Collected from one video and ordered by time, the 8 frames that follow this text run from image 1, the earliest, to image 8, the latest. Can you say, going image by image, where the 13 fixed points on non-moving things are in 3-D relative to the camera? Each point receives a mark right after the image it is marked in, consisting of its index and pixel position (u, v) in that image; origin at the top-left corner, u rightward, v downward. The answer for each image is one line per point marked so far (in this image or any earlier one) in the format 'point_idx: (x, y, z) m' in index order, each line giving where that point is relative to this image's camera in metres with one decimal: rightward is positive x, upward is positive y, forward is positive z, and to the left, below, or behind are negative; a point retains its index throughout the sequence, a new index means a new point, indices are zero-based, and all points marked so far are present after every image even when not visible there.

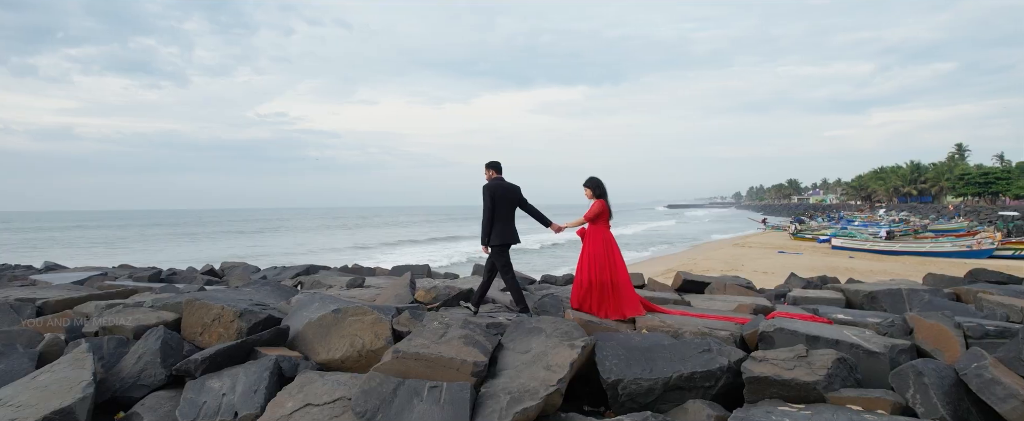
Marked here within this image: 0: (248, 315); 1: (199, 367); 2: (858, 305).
0: (-2.6, -1.0, +4.9) m
1: (-2.5, -1.3, +4.1) m
2: (+4.5, -1.2, +6.5) m
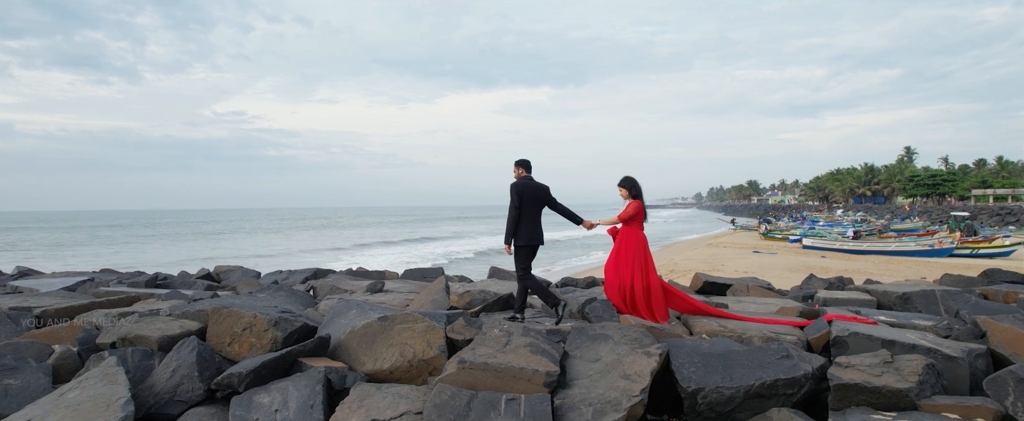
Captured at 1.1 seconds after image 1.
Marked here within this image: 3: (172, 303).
0: (-2.1, -1.1, +4.7) m
1: (-2.0, -1.3, +3.8) m
2: (+4.9, -1.3, +6.5) m
3: (-4.1, -1.1, +6.1) m
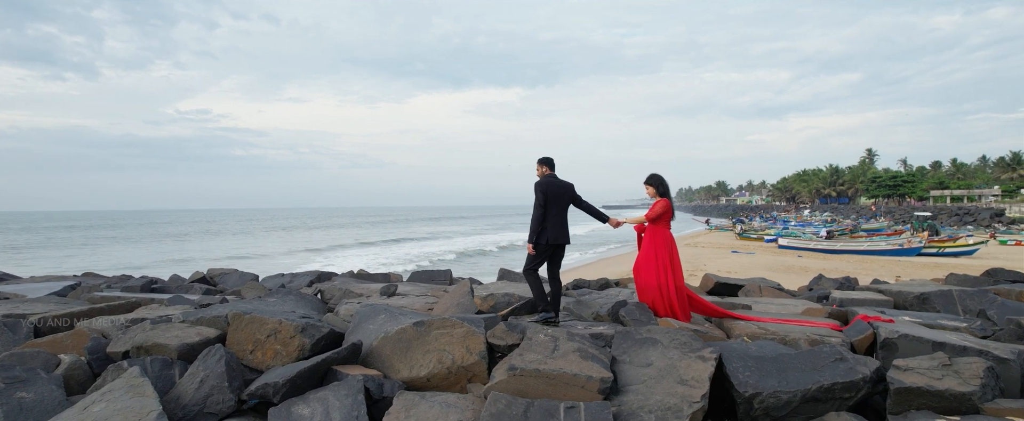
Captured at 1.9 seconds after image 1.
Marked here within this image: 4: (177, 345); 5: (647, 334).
0: (-1.8, -1.1, +4.5) m
1: (-1.7, -1.3, +3.6) m
2: (+5.2, -1.3, +6.6) m
3: (-3.9, -1.2, +5.8) m
4: (-2.9, -1.2, +4.3) m
5: (+1.1, -1.0, +3.9) m
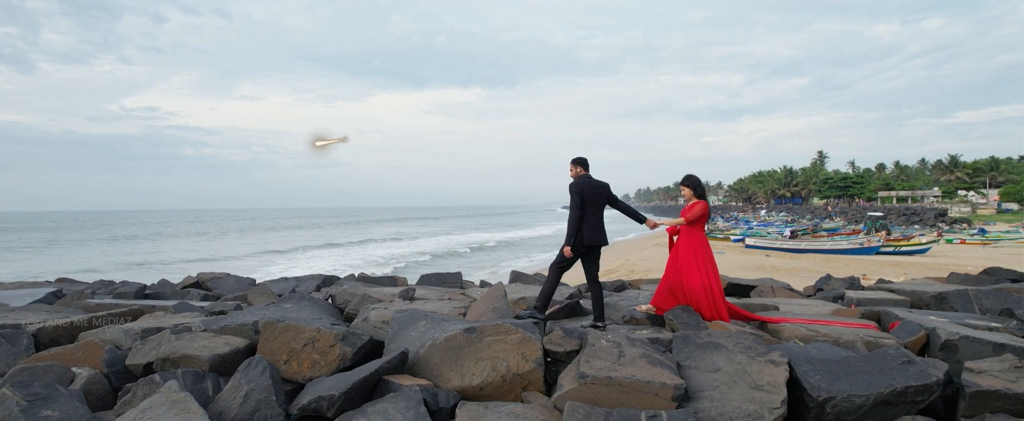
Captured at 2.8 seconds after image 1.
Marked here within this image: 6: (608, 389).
0: (-1.4, -1.1, +4.2) m
1: (-1.2, -1.3, +3.4) m
2: (+5.5, -1.3, +6.7) m
3: (-3.5, -1.2, +5.5) m
4: (-2.5, -1.2, +4.1) m
5: (+1.5, -1.0, +3.8) m
6: (+0.6, -1.2, +3.3) m
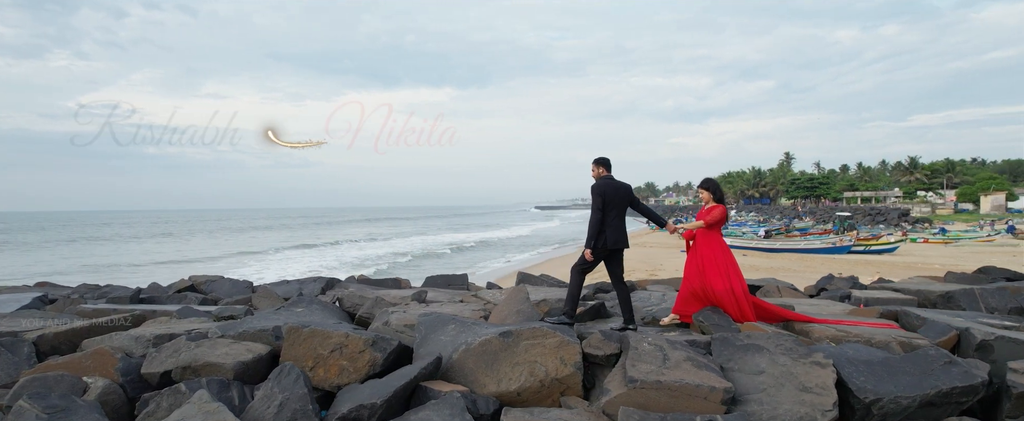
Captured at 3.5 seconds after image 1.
0: (-1.1, -1.1, +4.1) m
1: (-0.9, -1.3, +3.3) m
2: (+5.7, -1.3, +6.8) m
3: (-3.3, -1.2, +5.3) m
4: (-2.2, -1.2, +3.9) m
5: (+1.8, -1.0, +3.8) m
6: (+0.9, -1.2, +3.2) m
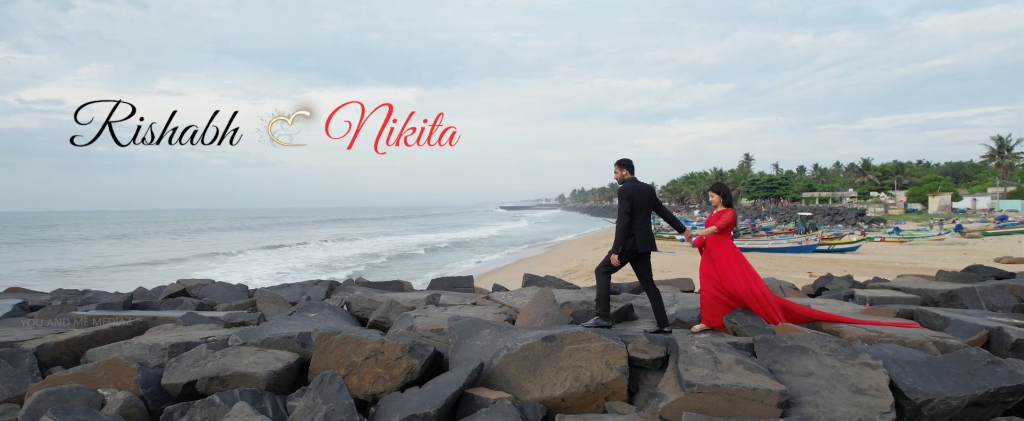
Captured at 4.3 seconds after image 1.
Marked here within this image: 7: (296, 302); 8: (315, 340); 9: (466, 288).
0: (-0.8, -1.1, +4.0) m
1: (-0.5, -1.3, +3.1) m
2: (+5.9, -1.3, +7.0) m
3: (-3.0, -1.2, +5.1) m
4: (-1.9, -1.2, +3.7) m
5: (+2.1, -1.0, +3.8) m
6: (+1.3, -1.2, +3.2) m
7: (-2.9, -1.2, +6.8) m
8: (-1.6, -1.1, +4.1) m
9: (-0.8, -1.3, +8.4) m
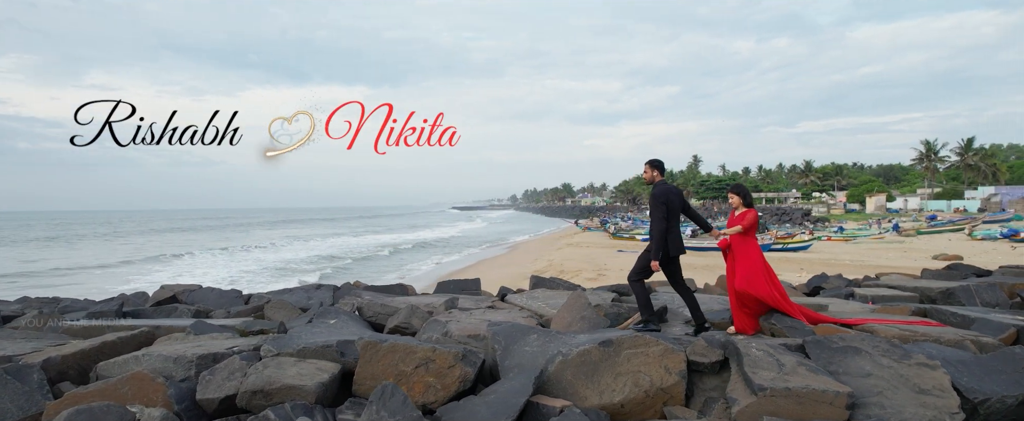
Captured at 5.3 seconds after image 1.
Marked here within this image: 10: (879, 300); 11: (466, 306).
0: (-0.4, -1.1, +3.9) m
1: (-0.1, -1.4, +3.0) m
2: (+6.1, -1.3, +7.3) m
3: (-2.6, -1.2, +4.8) m
4: (-1.4, -1.2, +3.5) m
5: (+2.6, -1.0, +3.9) m
6: (+1.8, -1.2, +3.2) m
7: (-2.7, -1.3, +6.5) m
8: (-1.2, -1.1, +3.9) m
9: (-0.6, -1.3, +8.2) m
10: (+5.4, -1.3, +7.3) m
11: (-0.6, -1.2, +6.4) m
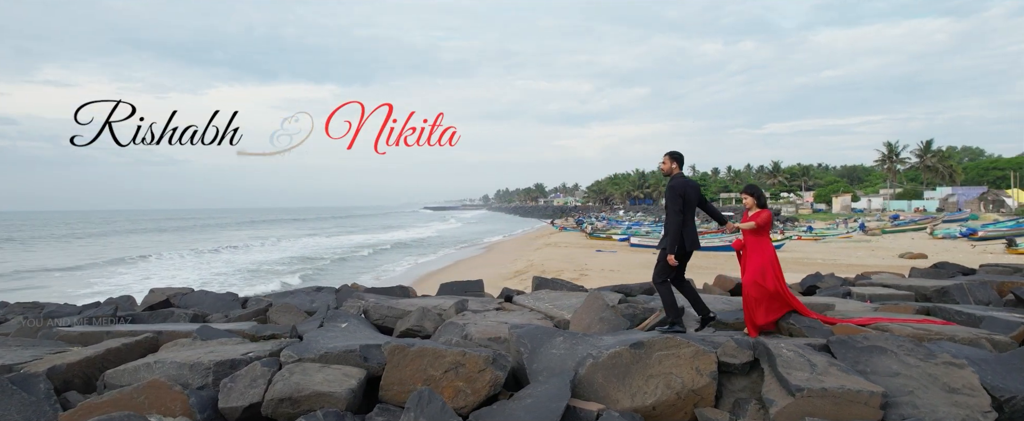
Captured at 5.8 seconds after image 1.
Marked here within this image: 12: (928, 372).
0: (-0.1, -1.1, +3.8) m
1: (+0.2, -1.4, +3.0) m
2: (+6.2, -1.3, +7.5) m
3: (-2.4, -1.2, +4.7) m
4: (-1.2, -1.3, +3.4) m
5: (+2.8, -1.0, +3.9) m
6: (+2.0, -1.2, +3.2) m
7: (-2.5, -1.3, +6.3) m
8: (-1.0, -1.1, +3.8) m
9: (-0.6, -1.3, +8.2) m
10: (+5.5, -1.3, +7.4) m
11: (-0.5, -1.3, +6.4) m
12: (+3.0, -1.2, +3.6) m
